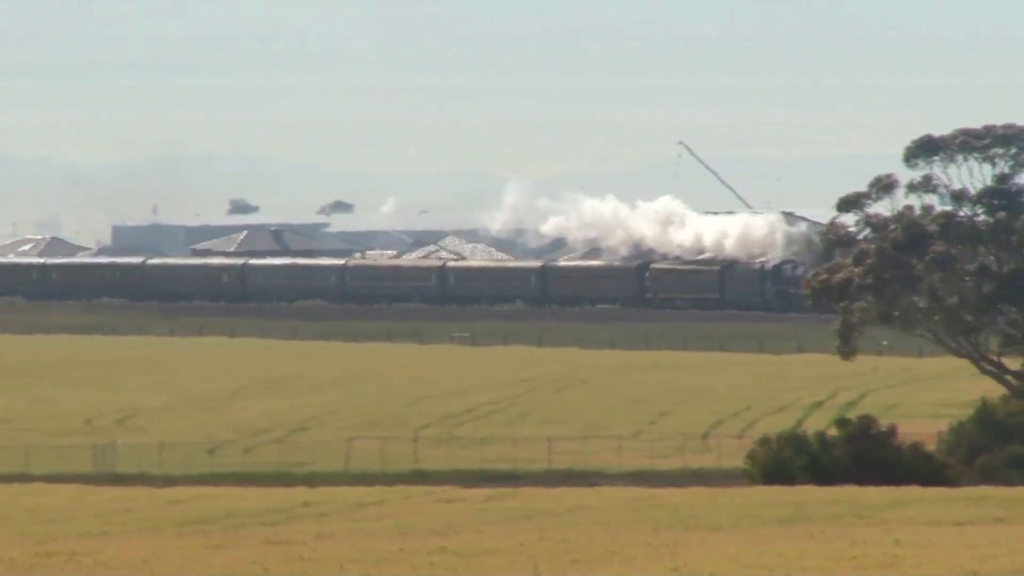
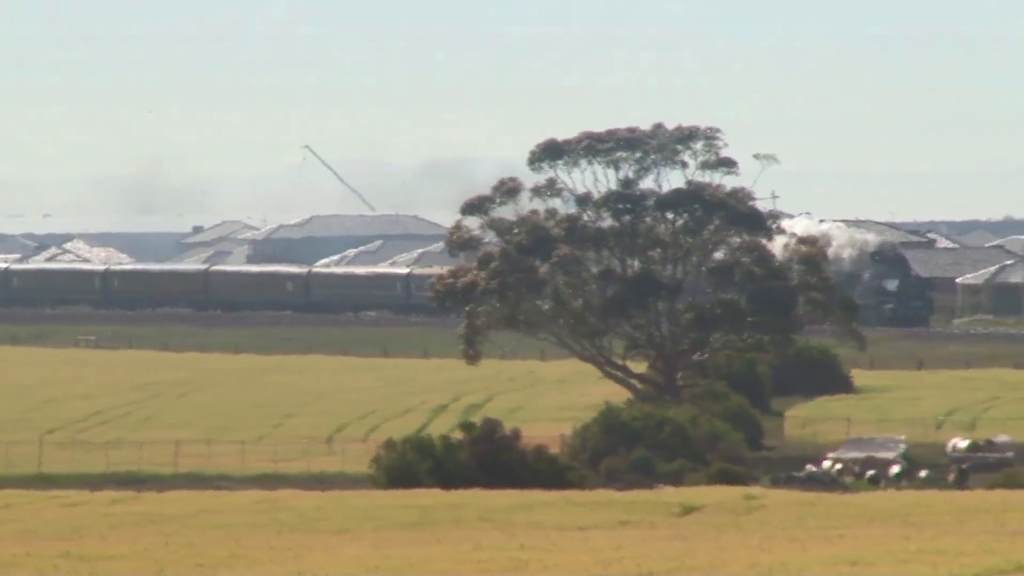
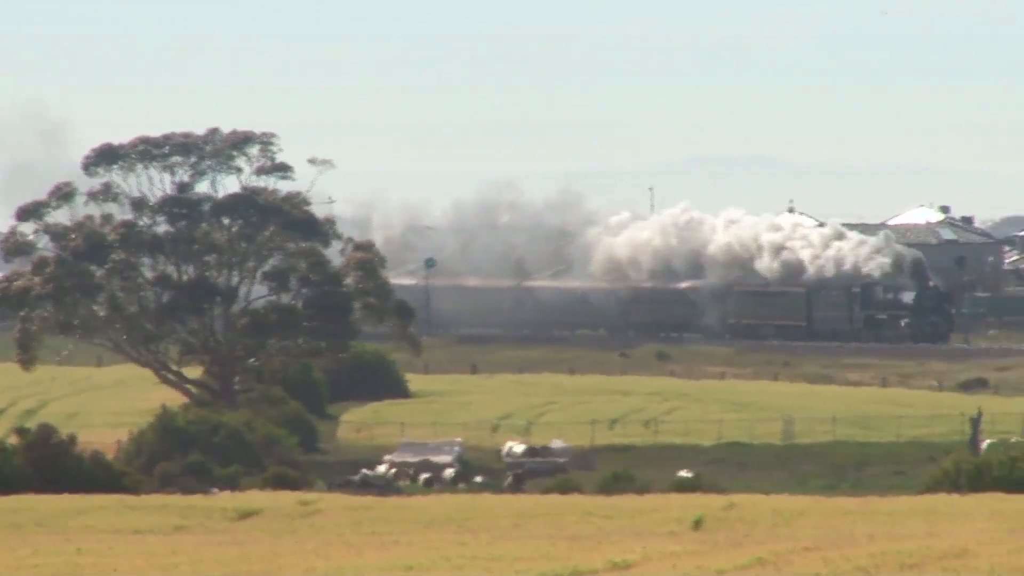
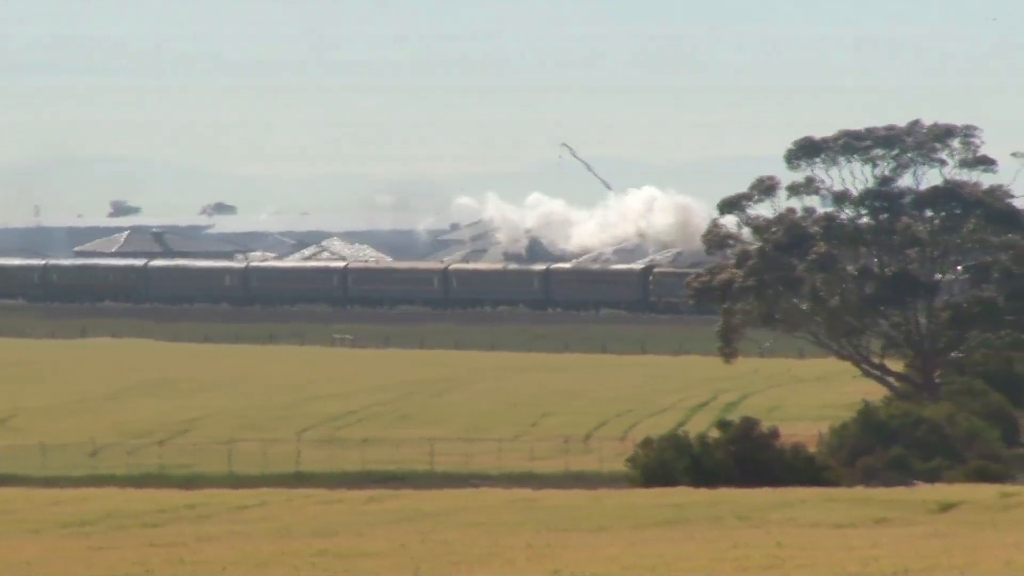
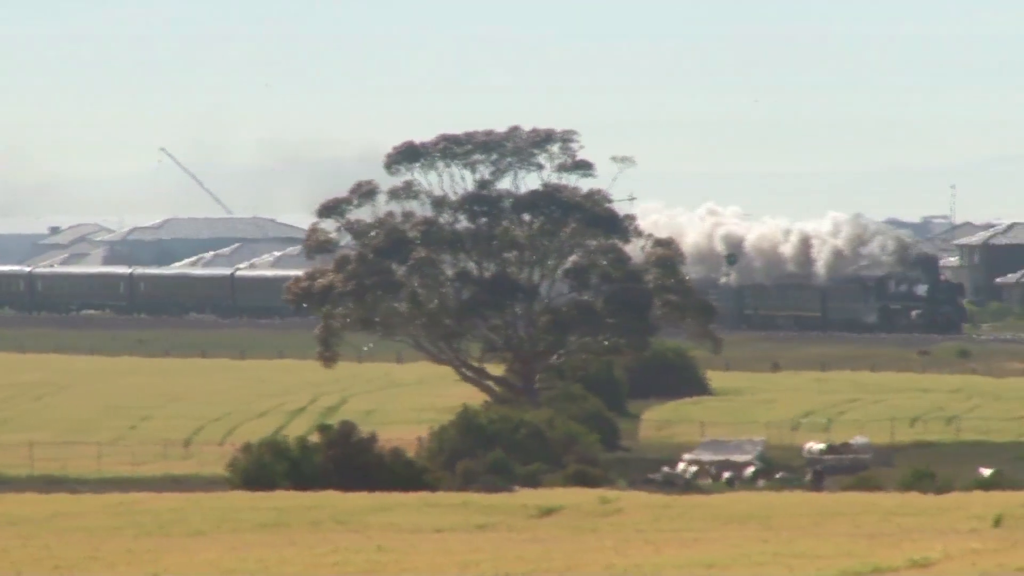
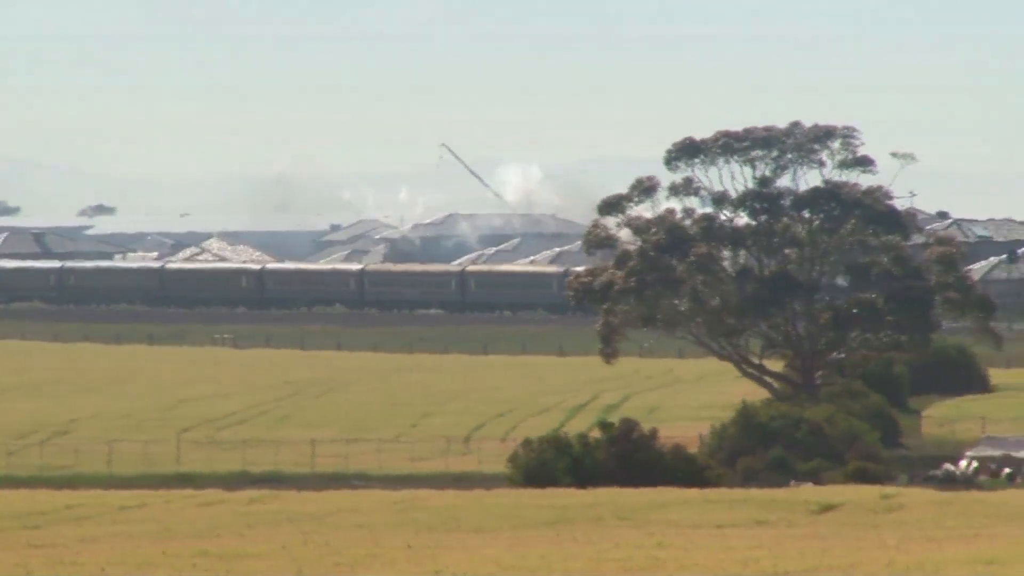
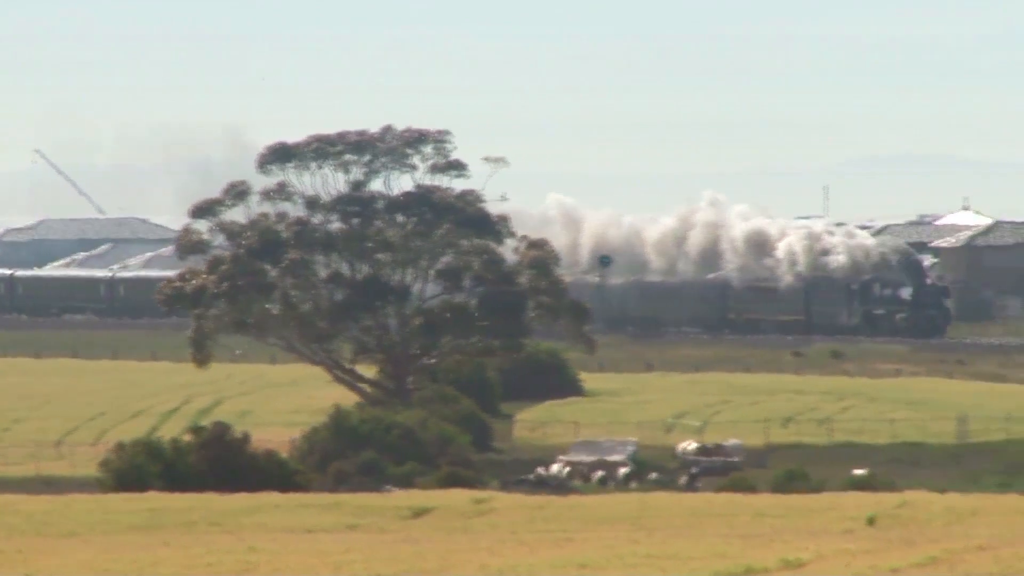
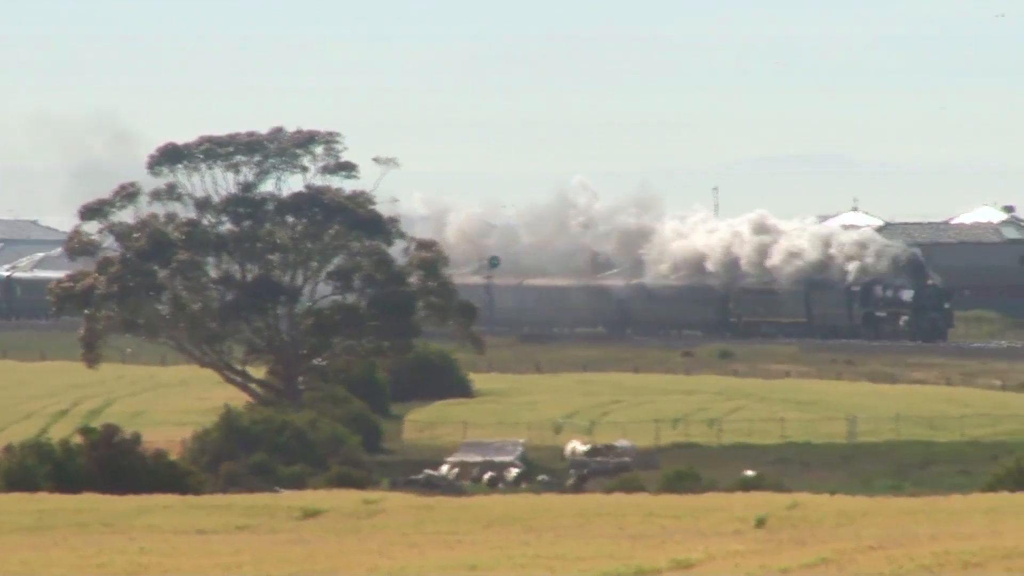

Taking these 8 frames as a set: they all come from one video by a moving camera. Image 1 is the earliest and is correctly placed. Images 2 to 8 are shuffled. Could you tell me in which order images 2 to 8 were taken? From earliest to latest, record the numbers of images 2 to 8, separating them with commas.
4, 6, 2, 5, 7, 8, 3
